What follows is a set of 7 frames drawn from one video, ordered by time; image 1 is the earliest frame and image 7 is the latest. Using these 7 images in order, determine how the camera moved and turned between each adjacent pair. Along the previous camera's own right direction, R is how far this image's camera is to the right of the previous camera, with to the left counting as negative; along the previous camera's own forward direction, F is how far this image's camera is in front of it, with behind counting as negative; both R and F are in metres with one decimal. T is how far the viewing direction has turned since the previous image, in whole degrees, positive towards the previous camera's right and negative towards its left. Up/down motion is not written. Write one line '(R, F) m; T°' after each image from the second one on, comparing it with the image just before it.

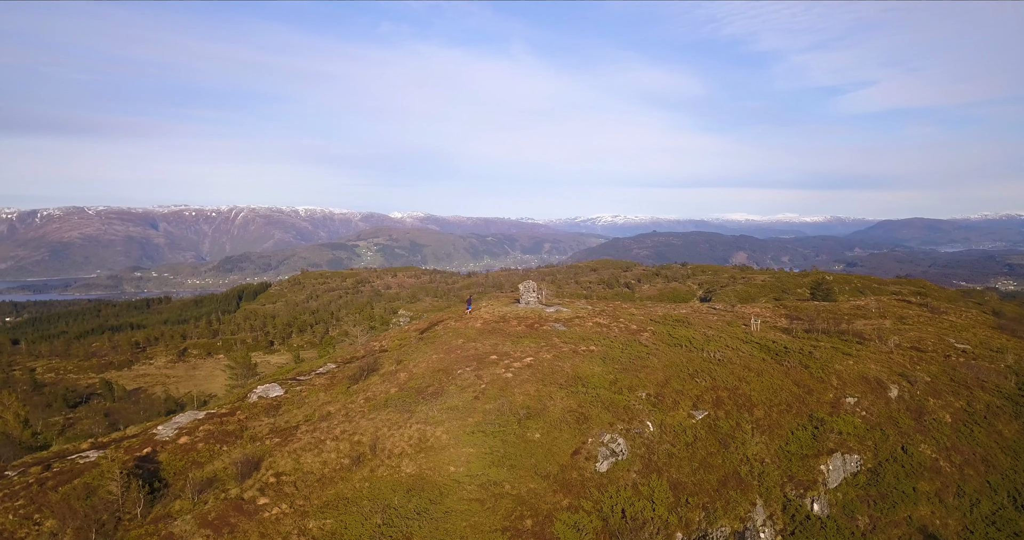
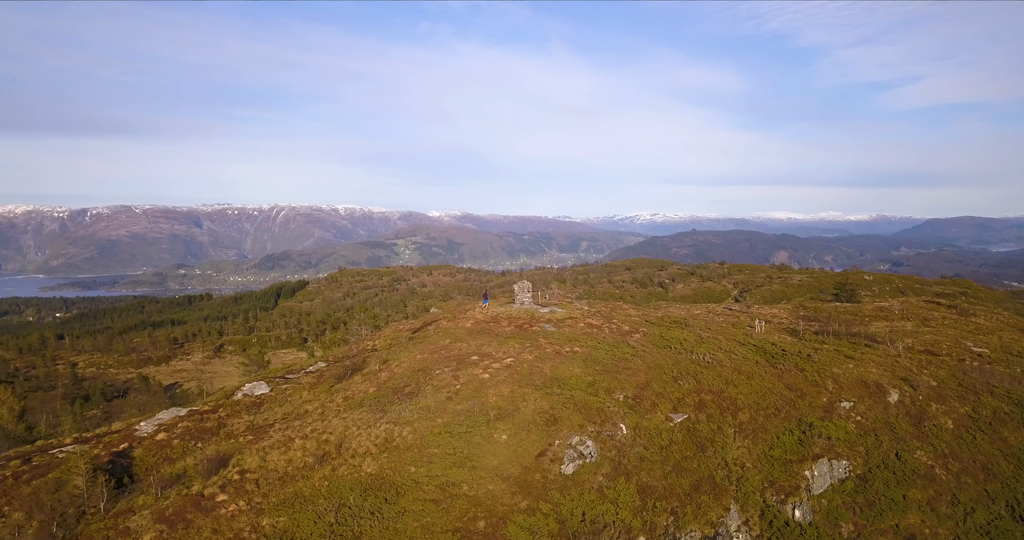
(+2.7, +0.1) m; -2°
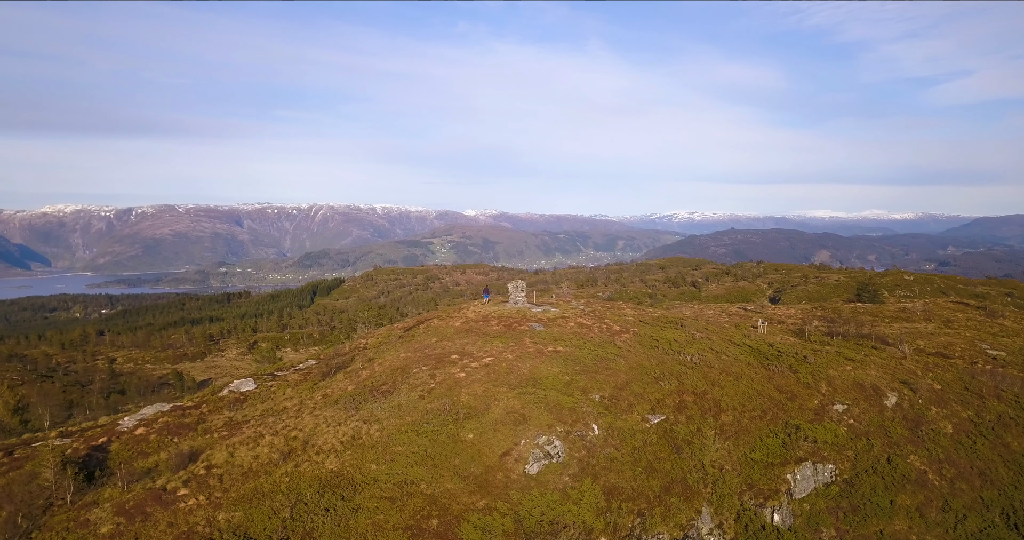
(+2.7, +0.1) m; -2°
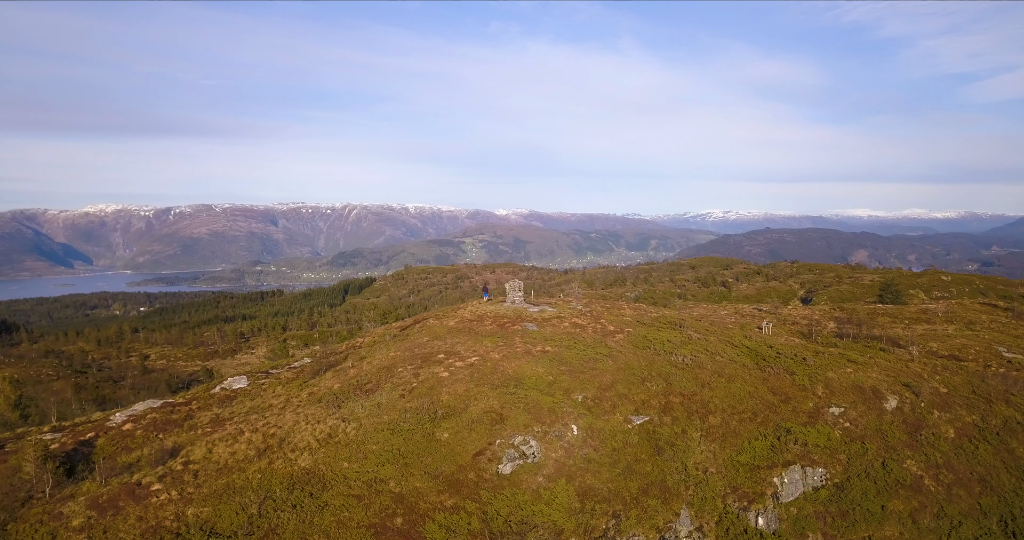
(+2.1, 0.0) m; -2°
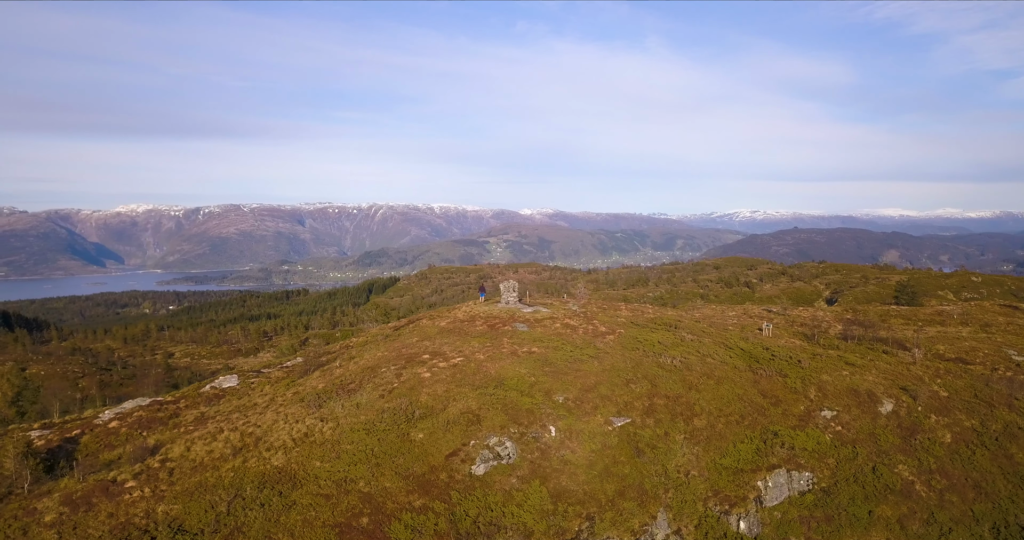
(+2.0, 0.0) m; -1°
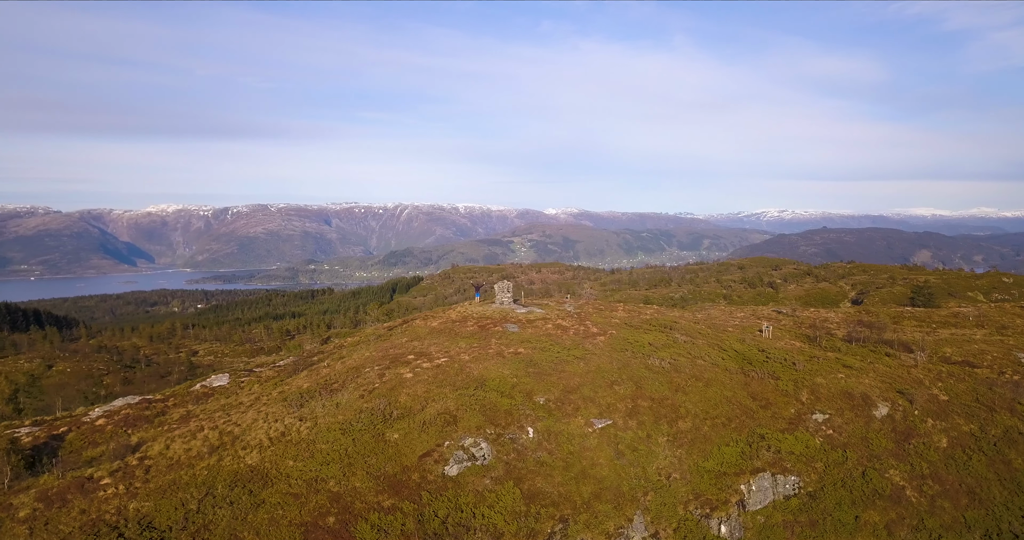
(+2.0, 0.0) m; -1°
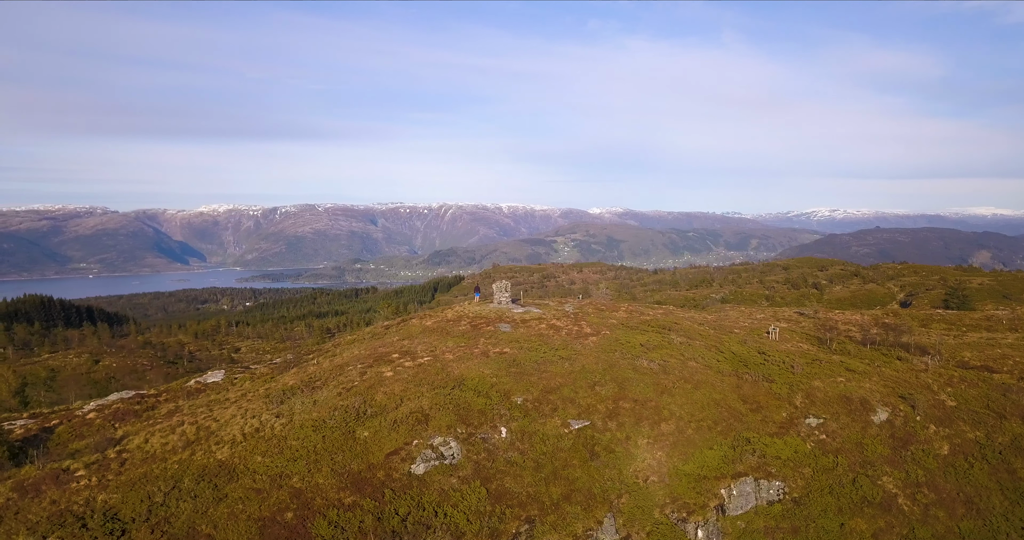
(+2.8, 0.0) m; -2°
